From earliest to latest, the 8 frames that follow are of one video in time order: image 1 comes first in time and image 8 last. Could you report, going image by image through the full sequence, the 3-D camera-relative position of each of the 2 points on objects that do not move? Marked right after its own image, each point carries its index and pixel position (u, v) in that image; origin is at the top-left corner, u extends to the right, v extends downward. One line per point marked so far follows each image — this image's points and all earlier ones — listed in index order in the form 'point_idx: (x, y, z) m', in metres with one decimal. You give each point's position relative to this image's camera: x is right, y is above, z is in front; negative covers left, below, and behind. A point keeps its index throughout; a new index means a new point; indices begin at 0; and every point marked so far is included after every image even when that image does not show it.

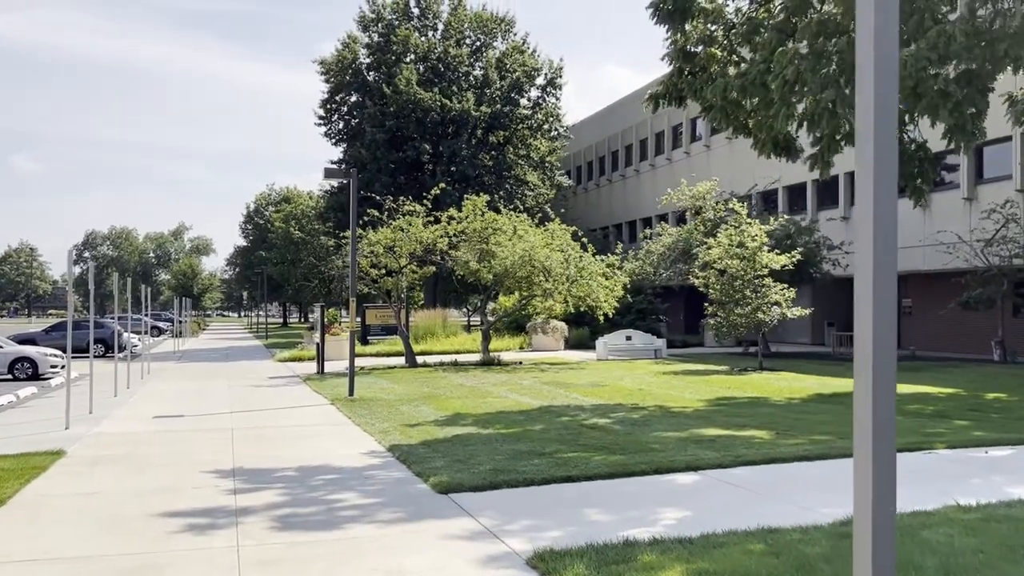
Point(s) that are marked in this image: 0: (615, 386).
0: (+2.1, -2.0, +18.1) m
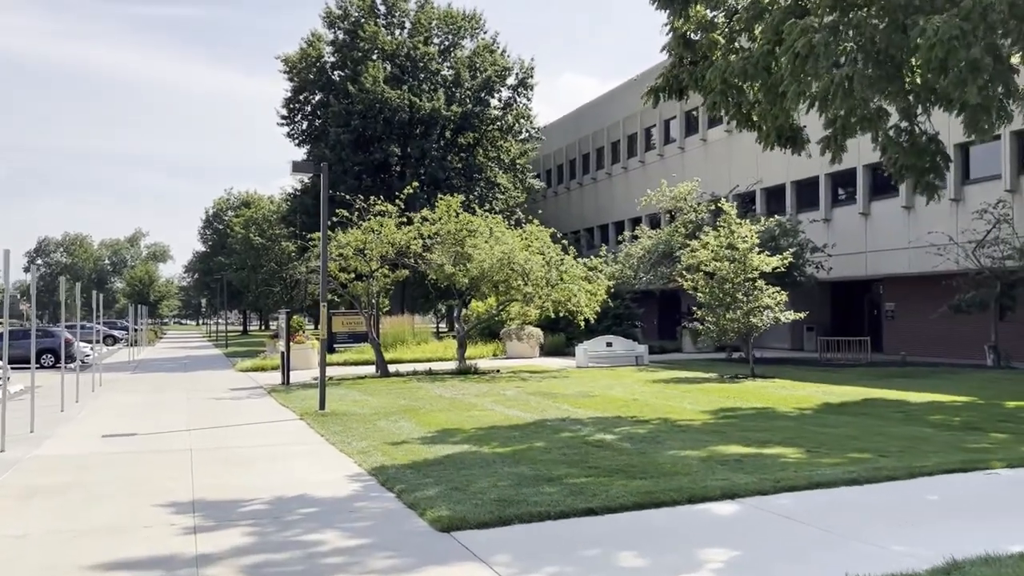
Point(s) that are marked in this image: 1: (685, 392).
0: (+1.8, -2.0, +16.9) m
1: (+3.3, -2.0, +17.3) m
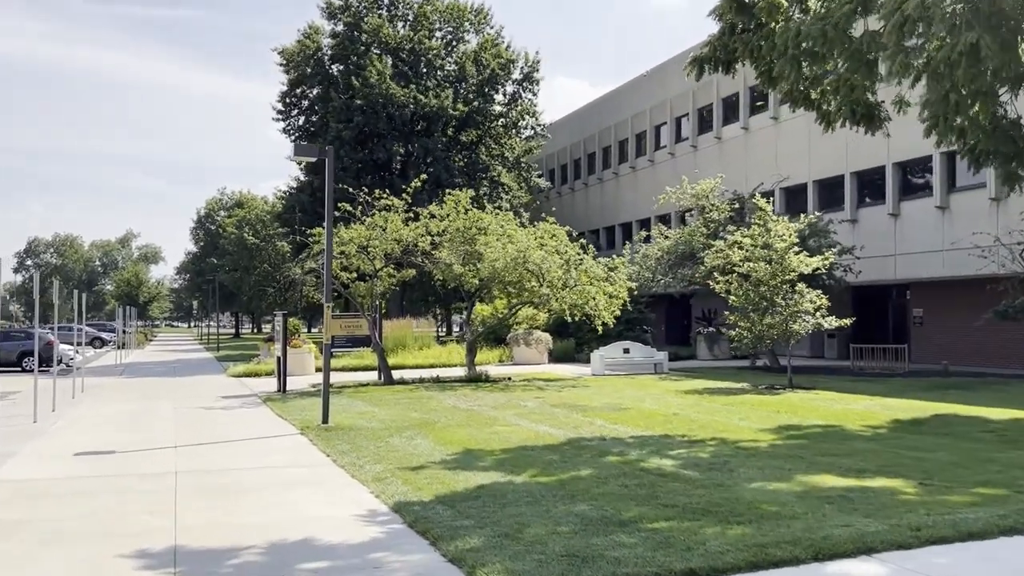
0: (+2.2, -2.1, +15.2) m
1: (+3.7, -2.0, +15.6) m
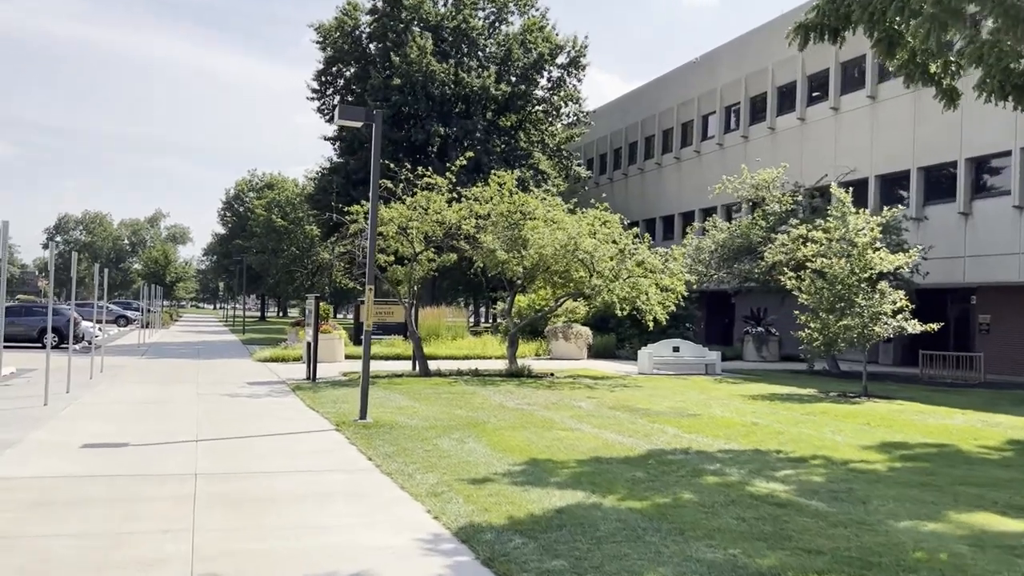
0: (+3.0, -1.9, +13.7) m
1: (+4.6, -2.0, +14.0) m
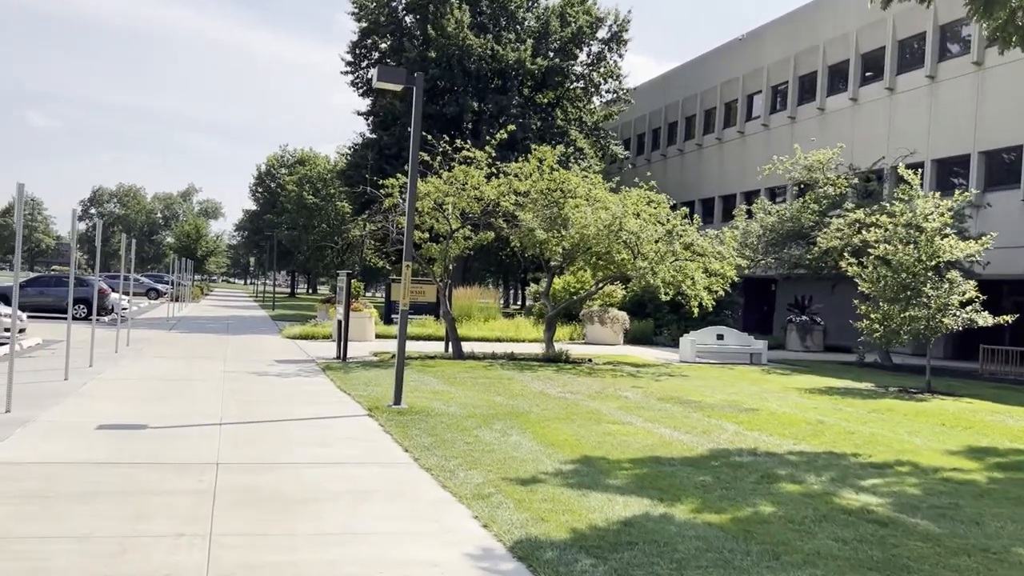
0: (+3.6, -1.7, +12.7) m
1: (+5.2, -1.8, +12.9) m
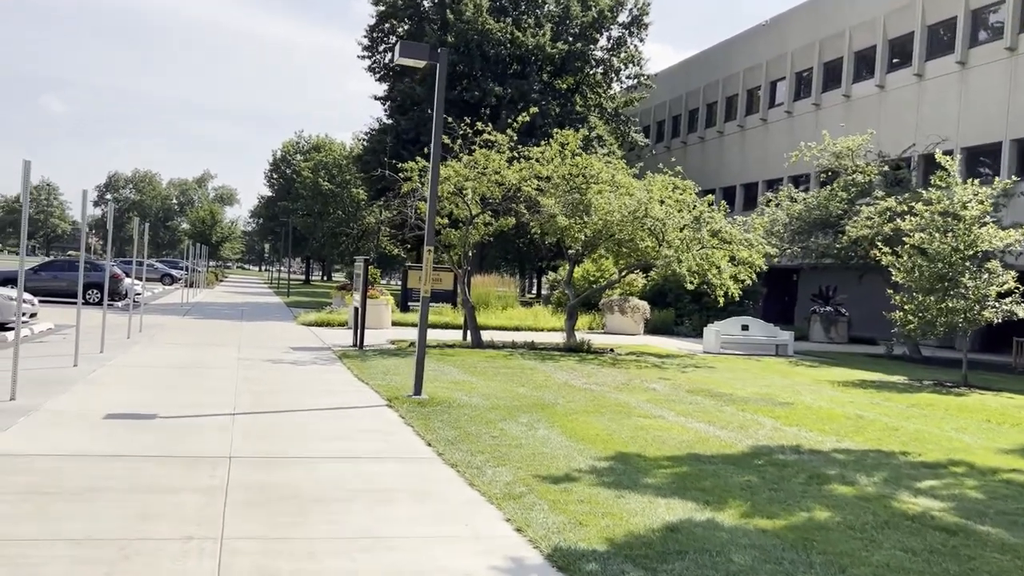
0: (+4.0, -1.6, +12.1) m
1: (+5.5, -1.6, +12.4) m
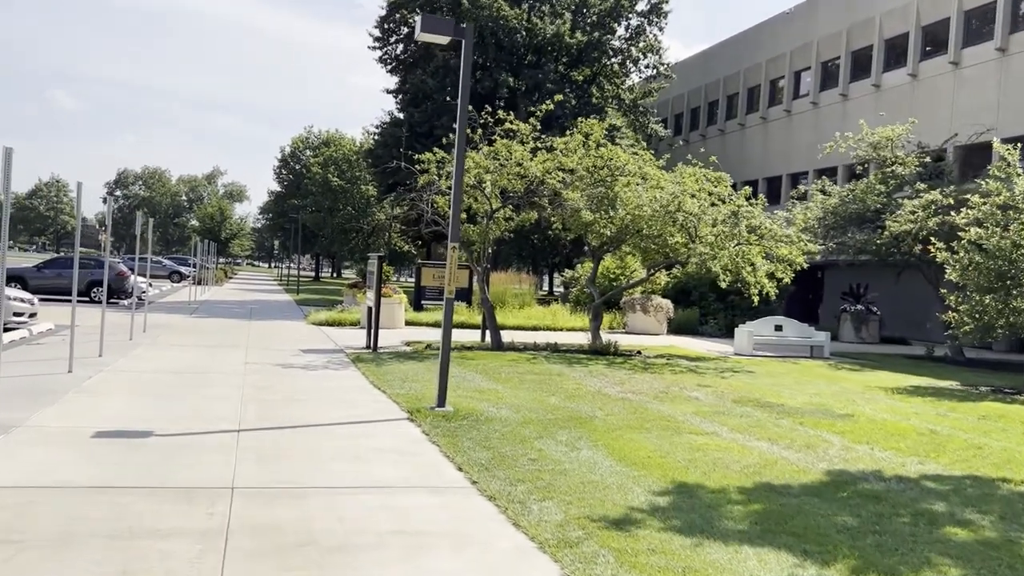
0: (+4.4, -1.6, +11.0) m
1: (+5.9, -1.6, +11.2) m
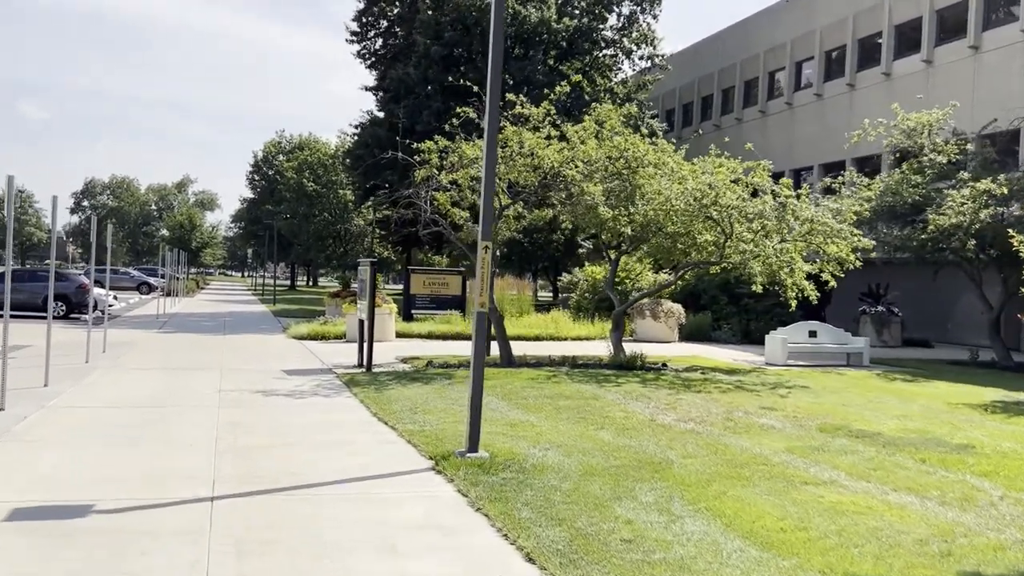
0: (+4.8, -1.6, +8.9) m
1: (+6.3, -1.6, +9.2) m
